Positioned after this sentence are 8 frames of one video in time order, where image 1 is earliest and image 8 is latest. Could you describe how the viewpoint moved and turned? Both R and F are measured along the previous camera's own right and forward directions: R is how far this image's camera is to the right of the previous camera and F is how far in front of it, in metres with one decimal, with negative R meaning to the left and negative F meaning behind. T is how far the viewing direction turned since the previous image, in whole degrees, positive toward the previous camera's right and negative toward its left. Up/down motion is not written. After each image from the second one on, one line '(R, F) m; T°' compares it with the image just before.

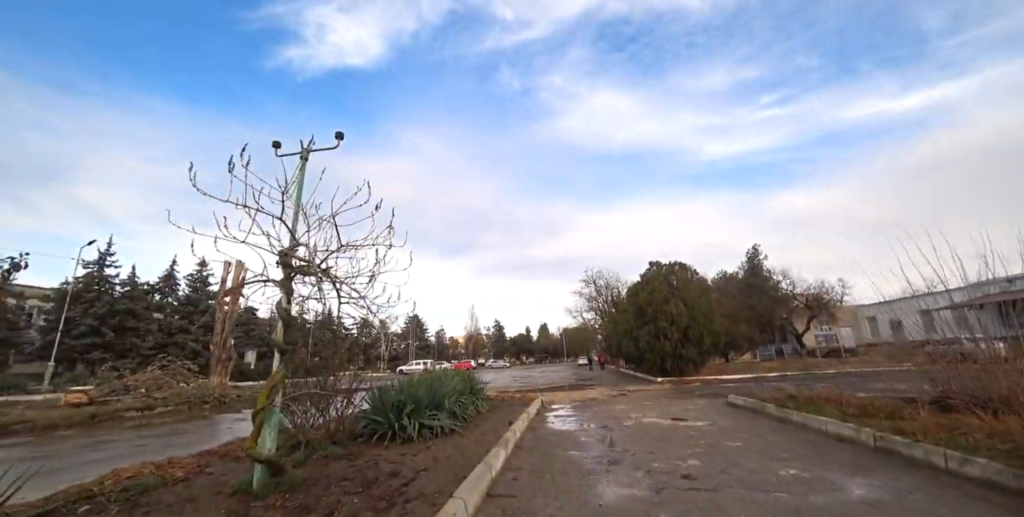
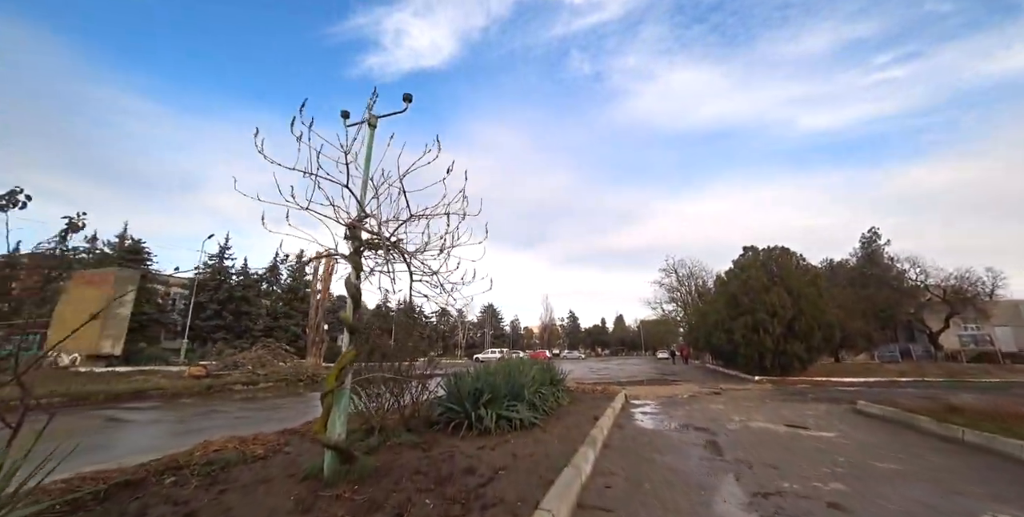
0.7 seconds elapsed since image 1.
(-0.2, +0.7) m; -10°
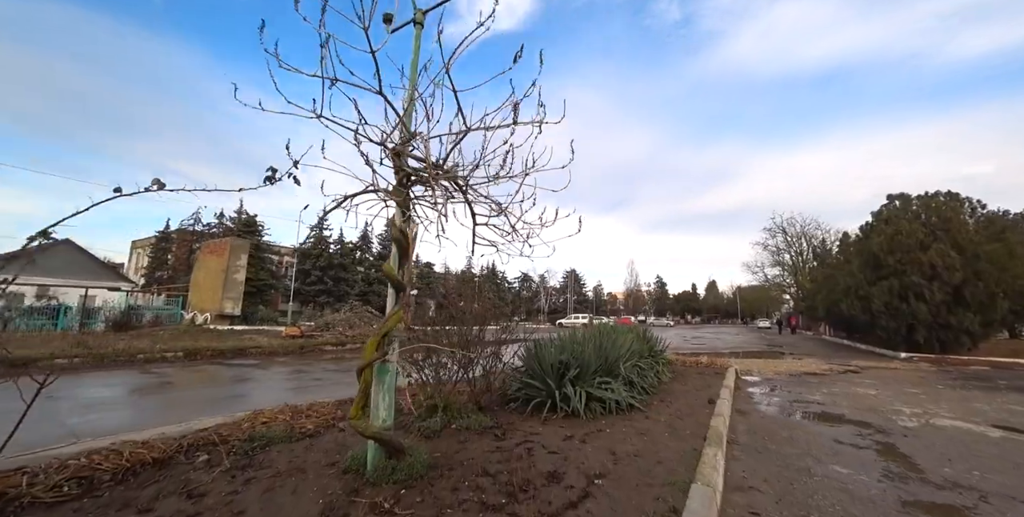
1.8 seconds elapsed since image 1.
(-0.1, +1.2) m; -12°
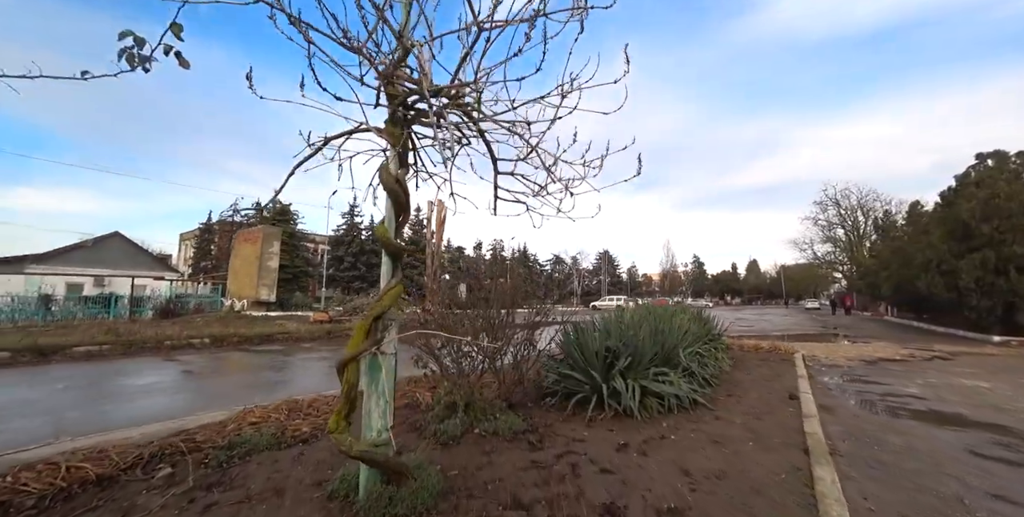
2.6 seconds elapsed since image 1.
(0.0, +0.8) m; -5°
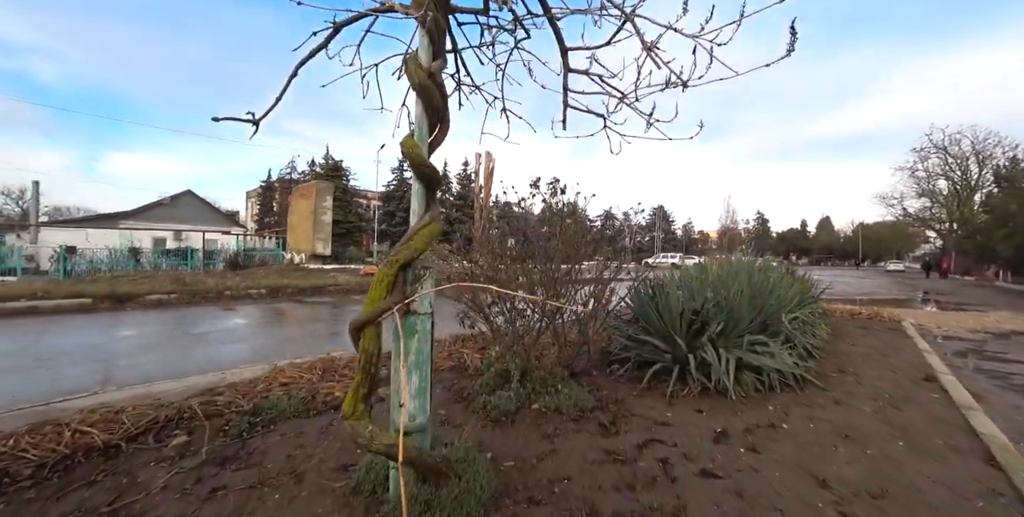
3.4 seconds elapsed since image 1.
(-0.1, +0.7) m; -7°
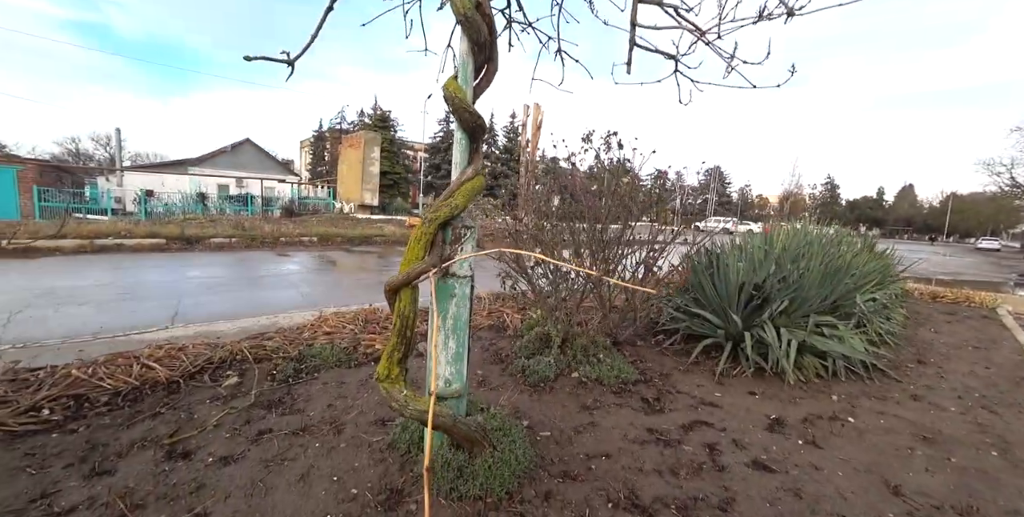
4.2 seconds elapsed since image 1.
(0.0, +0.2) m; -6°
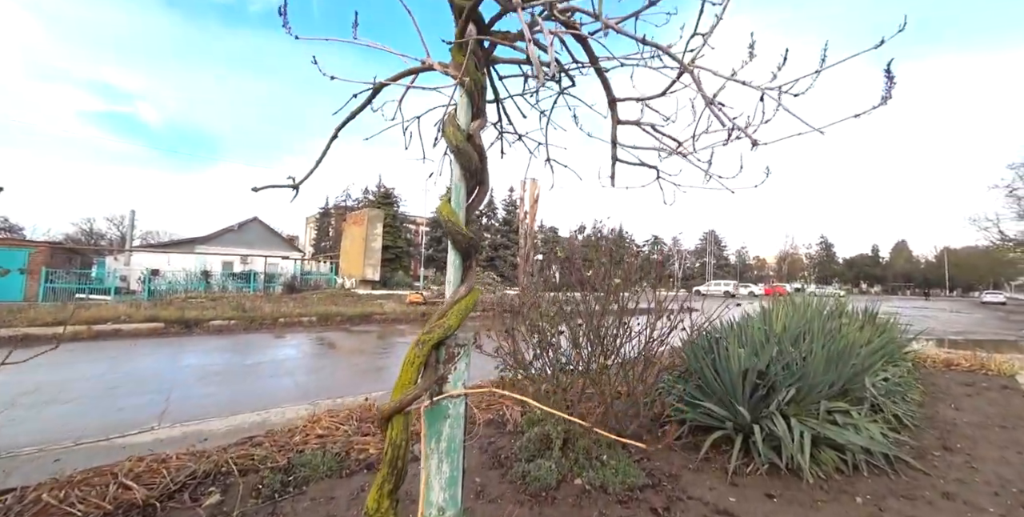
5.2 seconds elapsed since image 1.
(0.0, 0.0) m; 0°
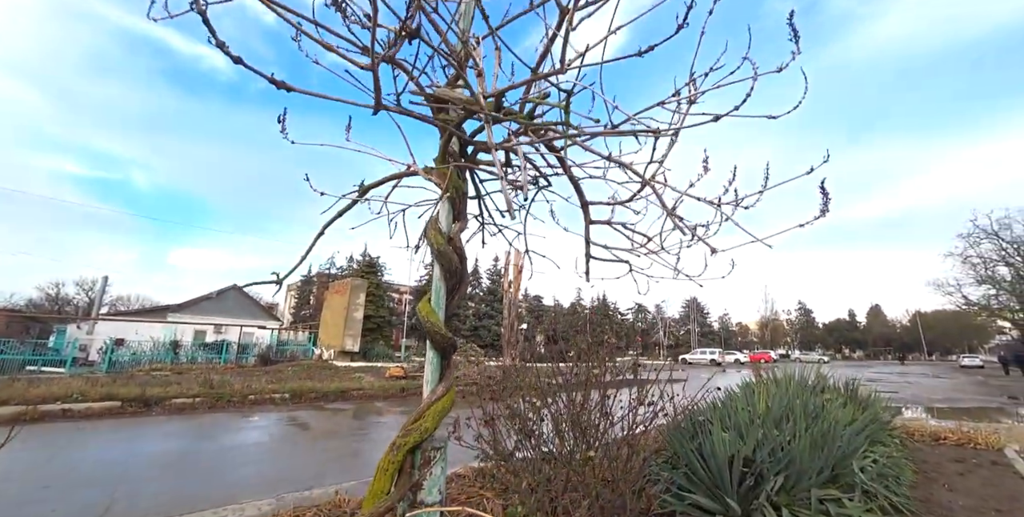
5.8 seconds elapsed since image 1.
(0.0, -0.1) m; +2°
